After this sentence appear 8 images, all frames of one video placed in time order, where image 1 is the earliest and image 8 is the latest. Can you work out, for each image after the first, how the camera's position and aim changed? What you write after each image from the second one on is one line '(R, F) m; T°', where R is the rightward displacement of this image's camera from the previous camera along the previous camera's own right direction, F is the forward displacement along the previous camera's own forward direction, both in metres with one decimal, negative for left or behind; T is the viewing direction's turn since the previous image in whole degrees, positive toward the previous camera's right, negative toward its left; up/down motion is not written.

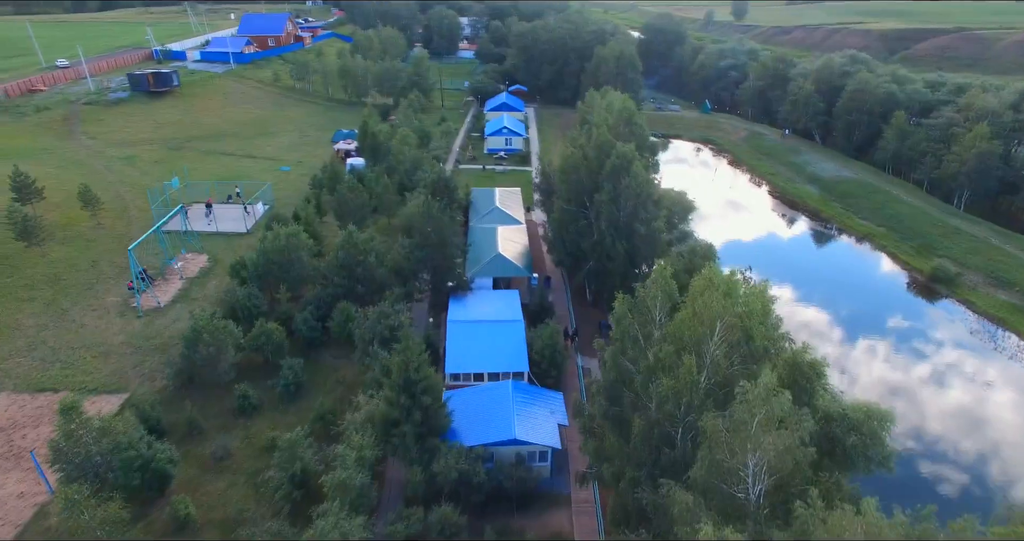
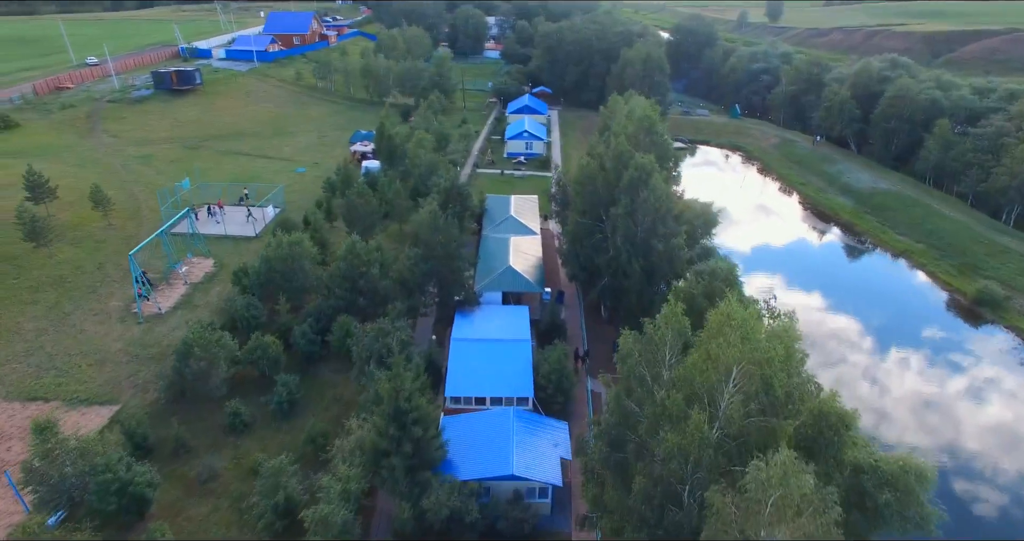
(+0.6, +1.3) m; -2°
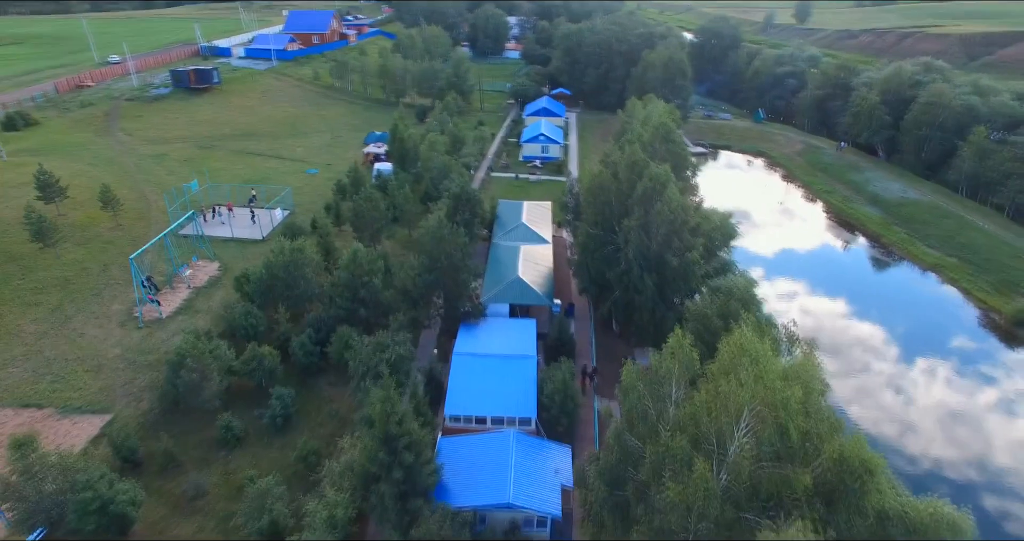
(+0.5, +0.9) m; -2°
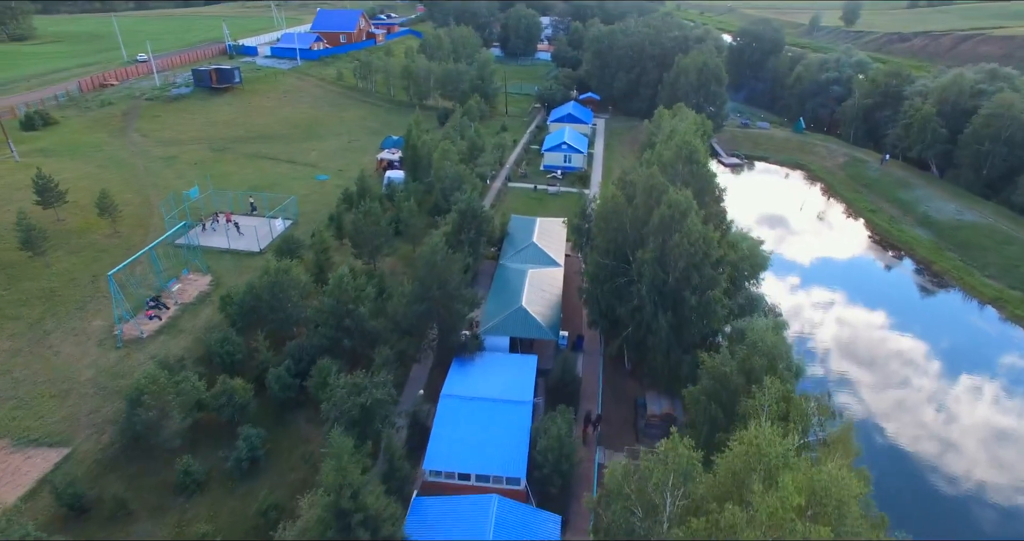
(+1.1, +2.3) m; -3°
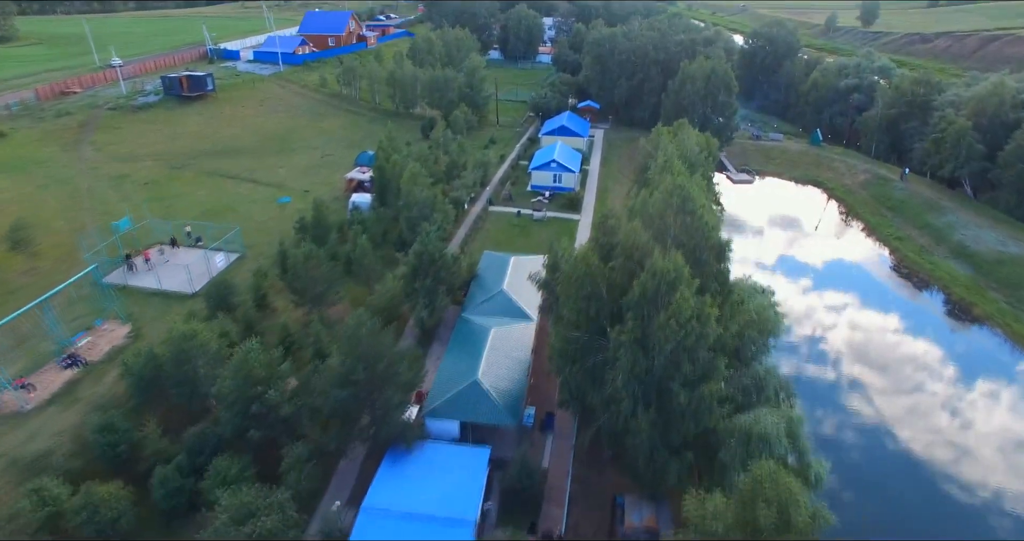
(+1.8, +4.3) m; -1°
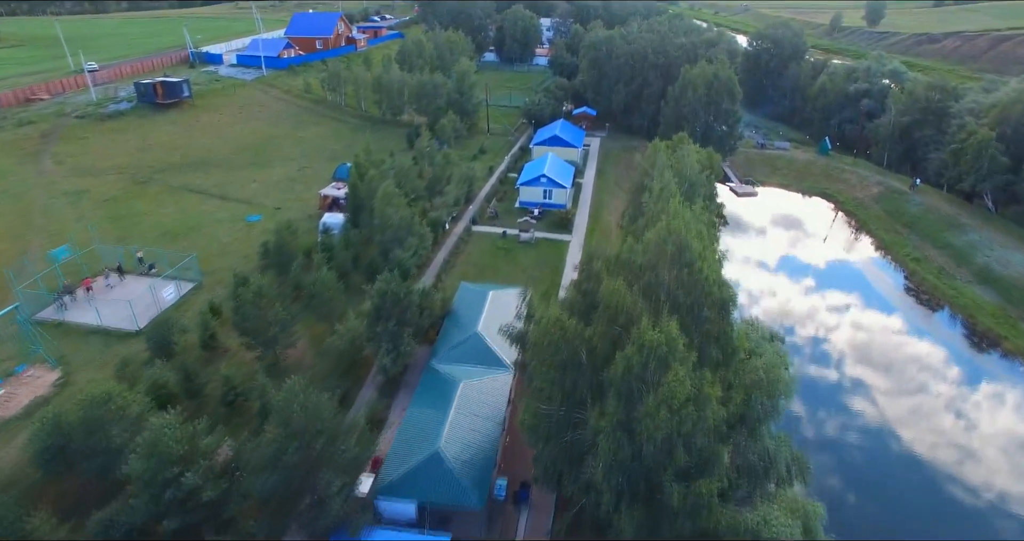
(+0.9, +2.8) m; 0°
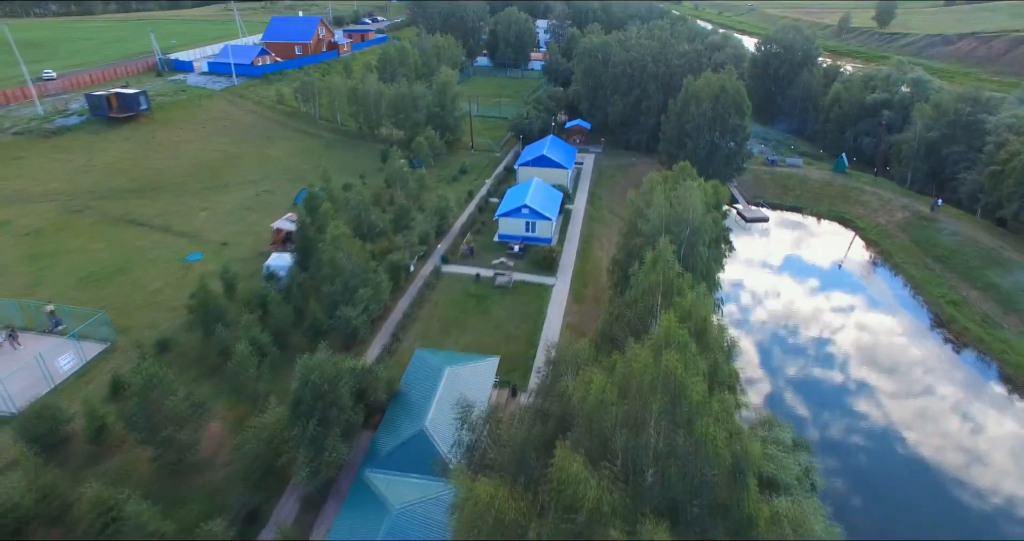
(+1.4, +4.5) m; 0°
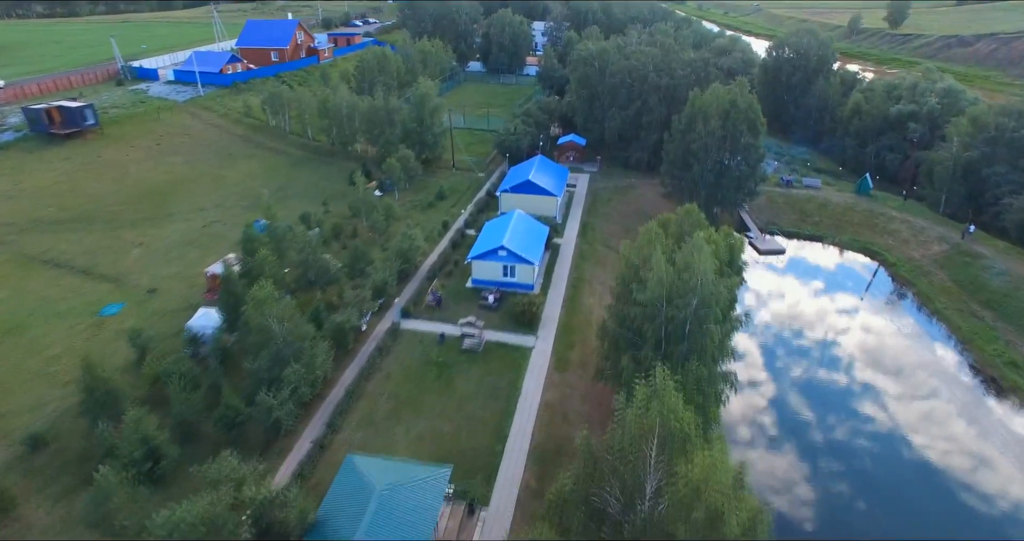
(+1.3, +4.8) m; 0°
